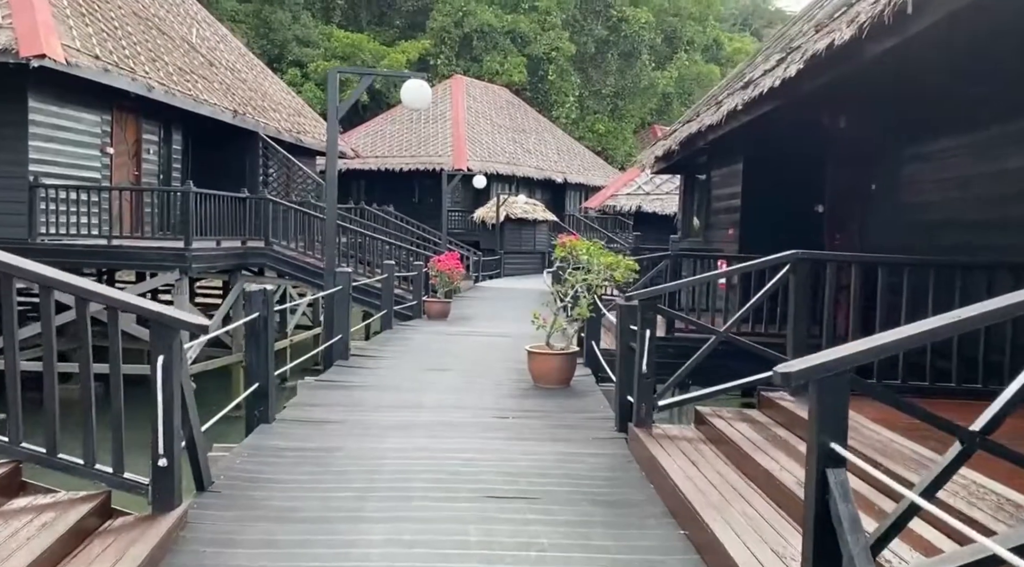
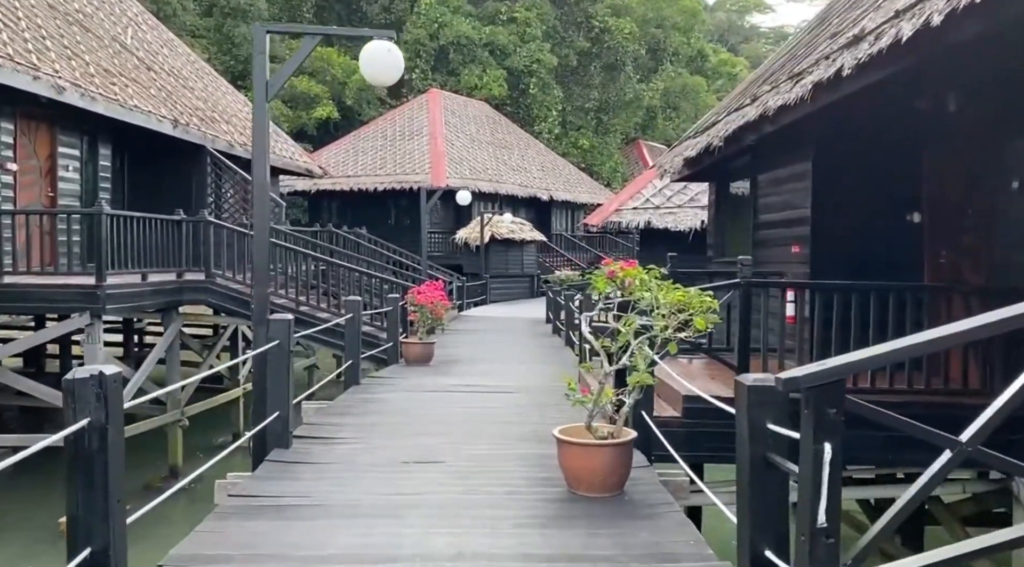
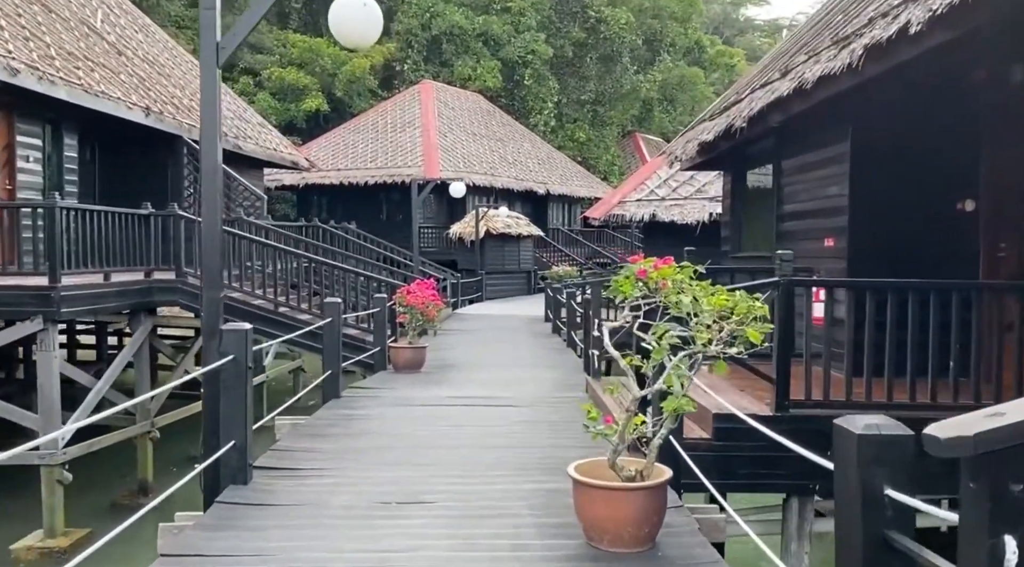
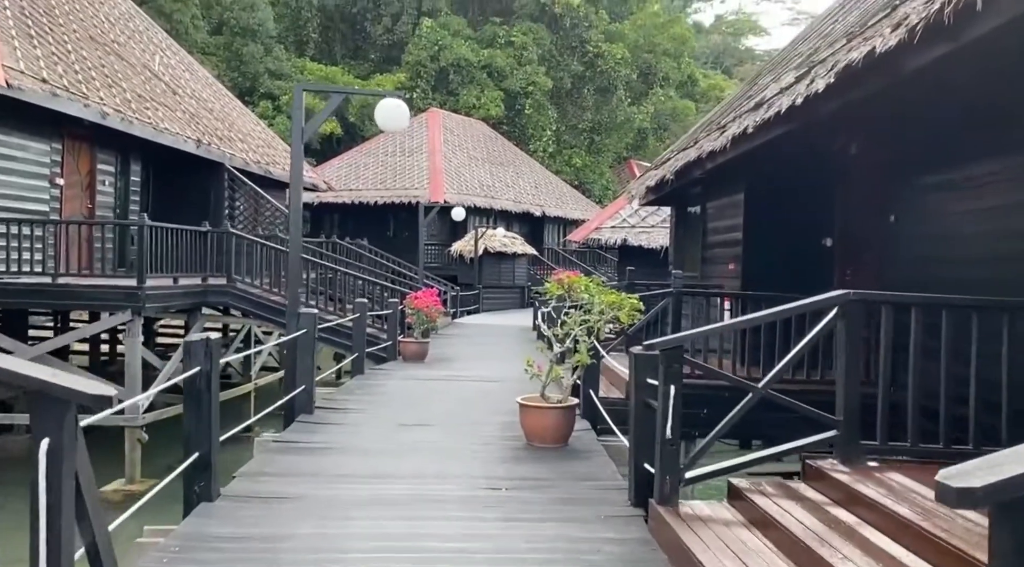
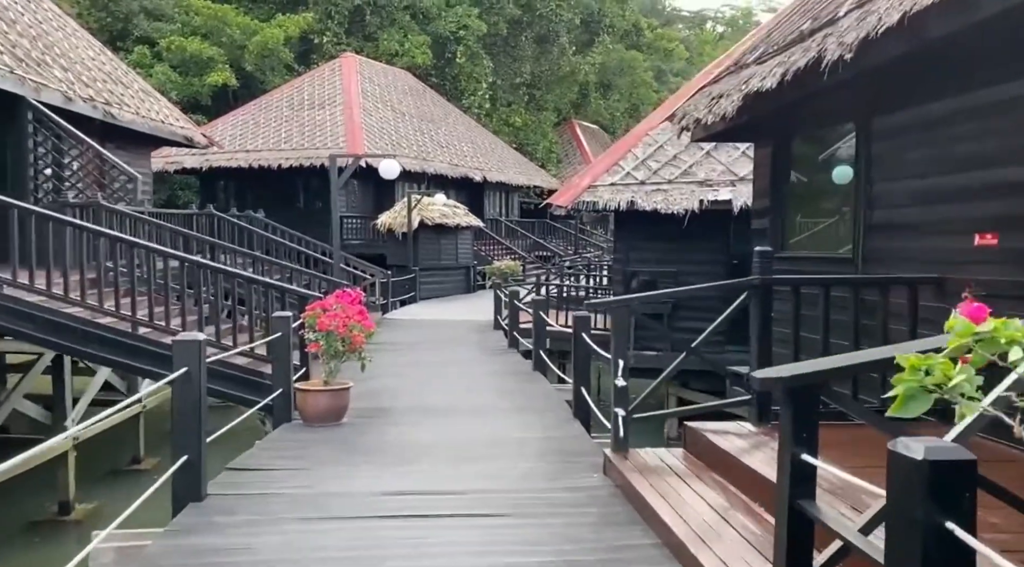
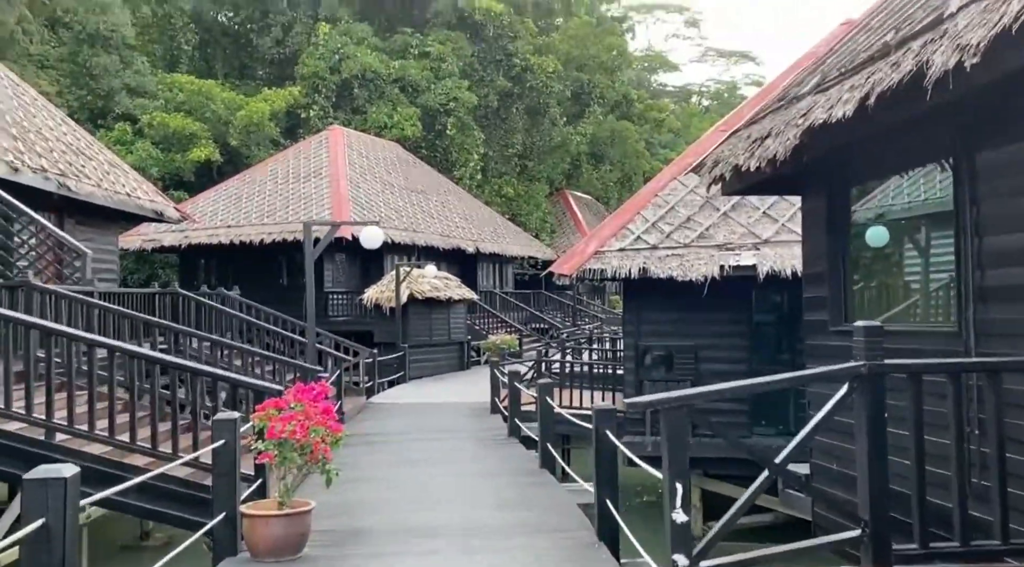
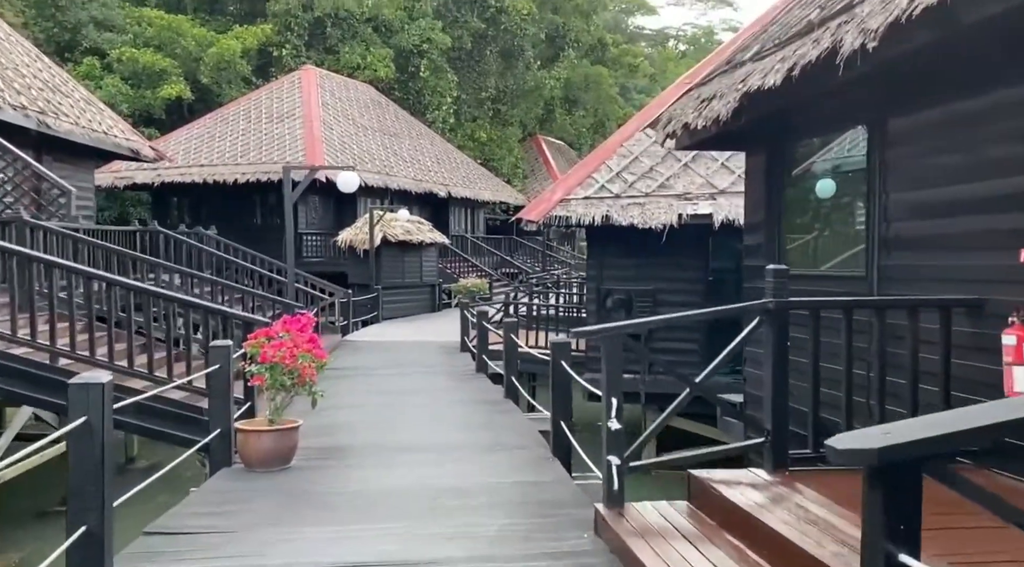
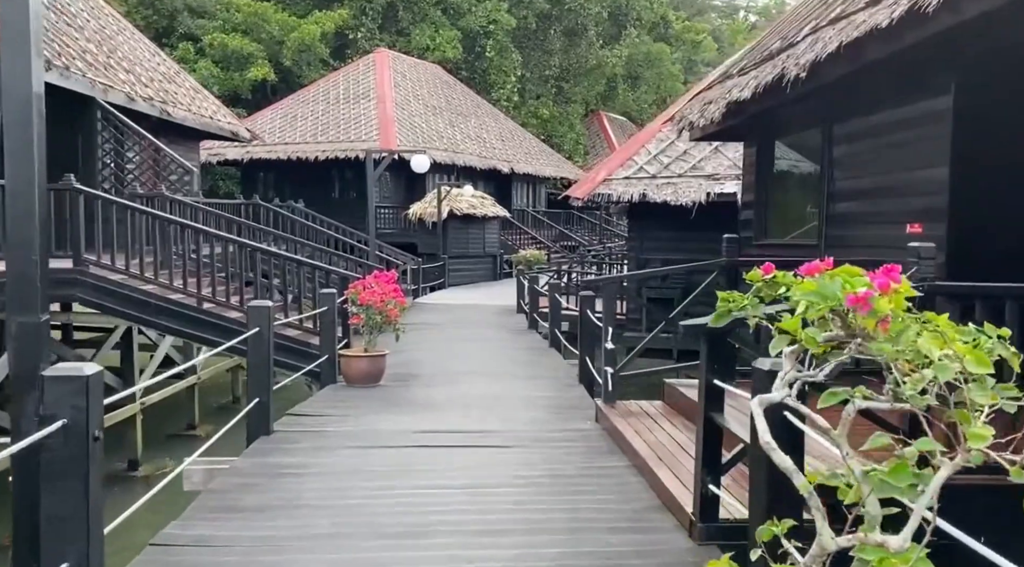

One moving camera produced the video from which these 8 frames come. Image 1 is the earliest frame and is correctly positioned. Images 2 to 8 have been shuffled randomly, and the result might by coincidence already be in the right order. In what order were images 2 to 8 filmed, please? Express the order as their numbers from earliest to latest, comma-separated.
4, 2, 3, 8, 5, 7, 6
